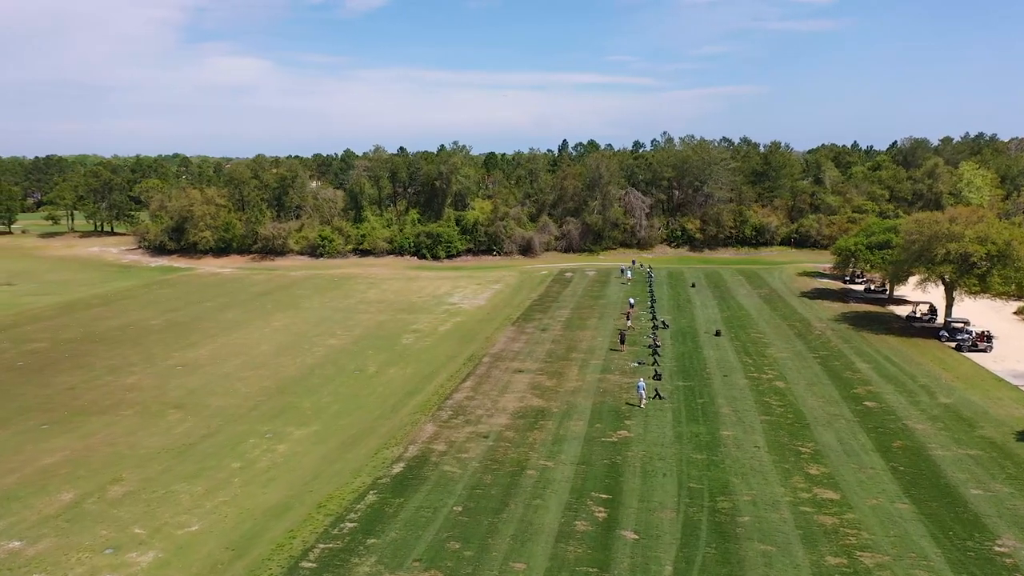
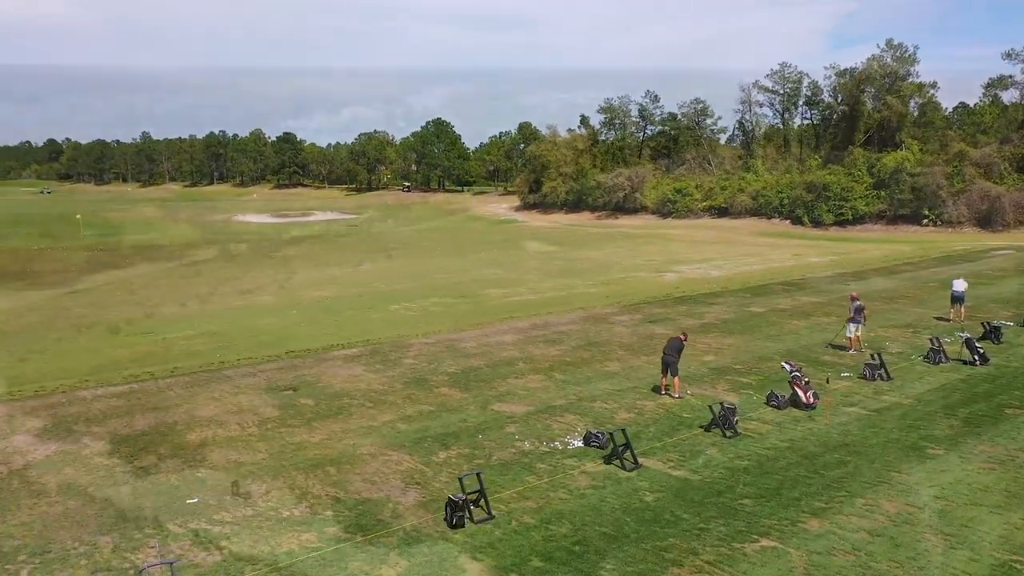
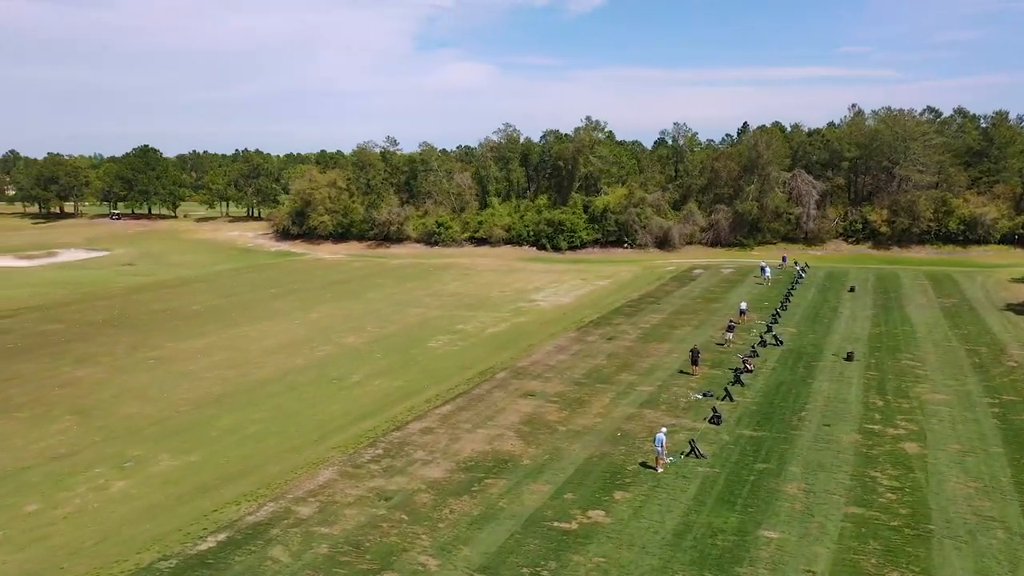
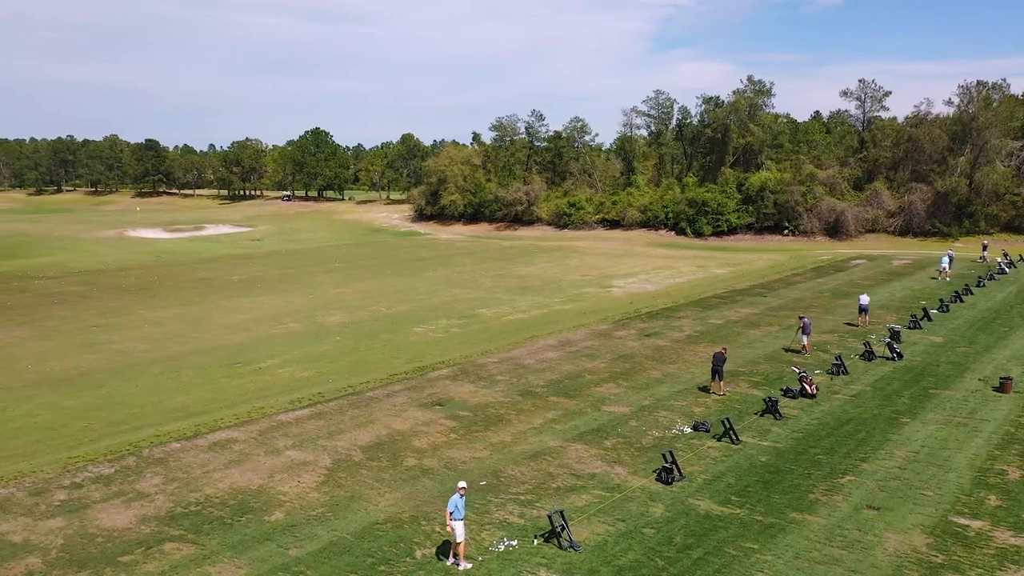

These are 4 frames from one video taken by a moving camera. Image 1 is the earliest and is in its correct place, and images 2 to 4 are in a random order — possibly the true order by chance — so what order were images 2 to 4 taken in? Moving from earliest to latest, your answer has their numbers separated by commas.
3, 4, 2
